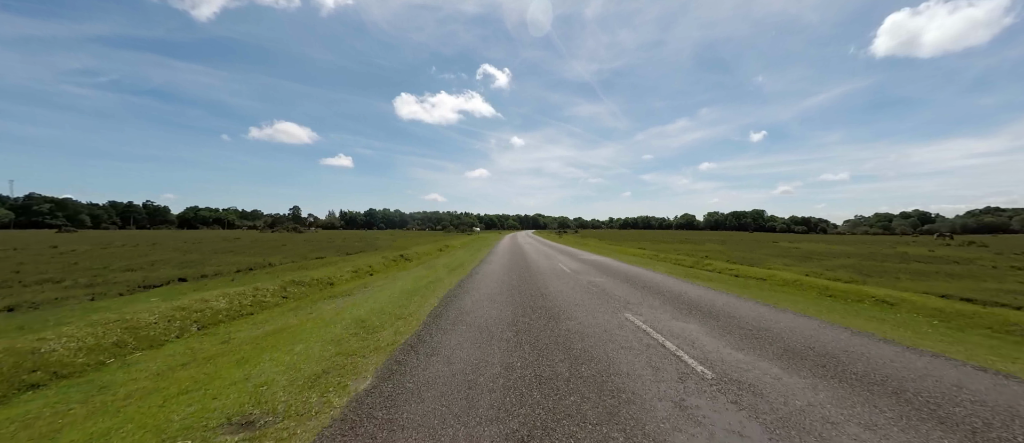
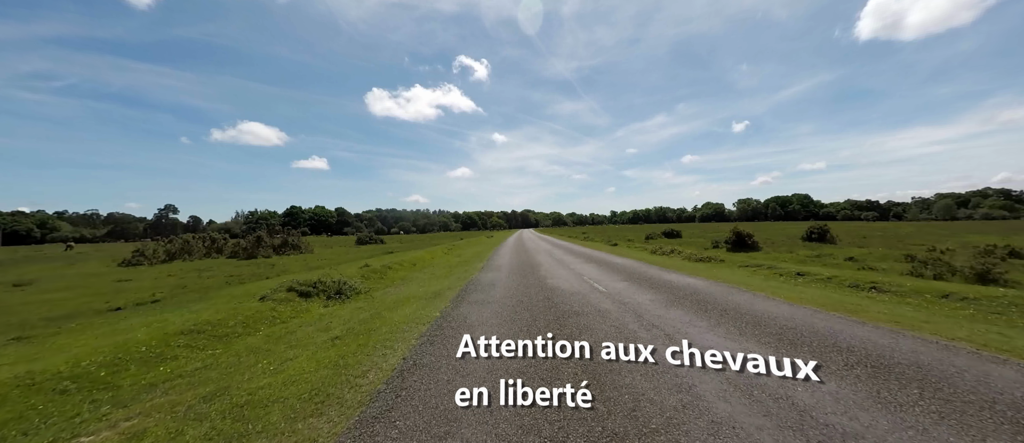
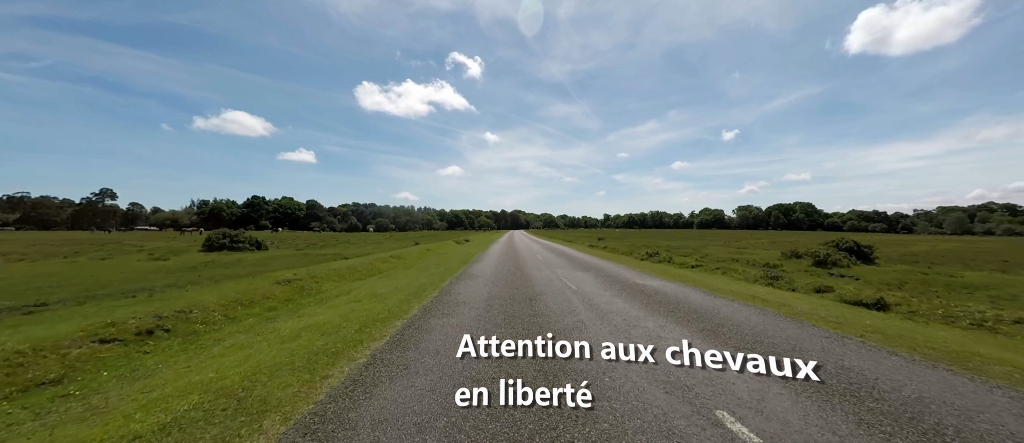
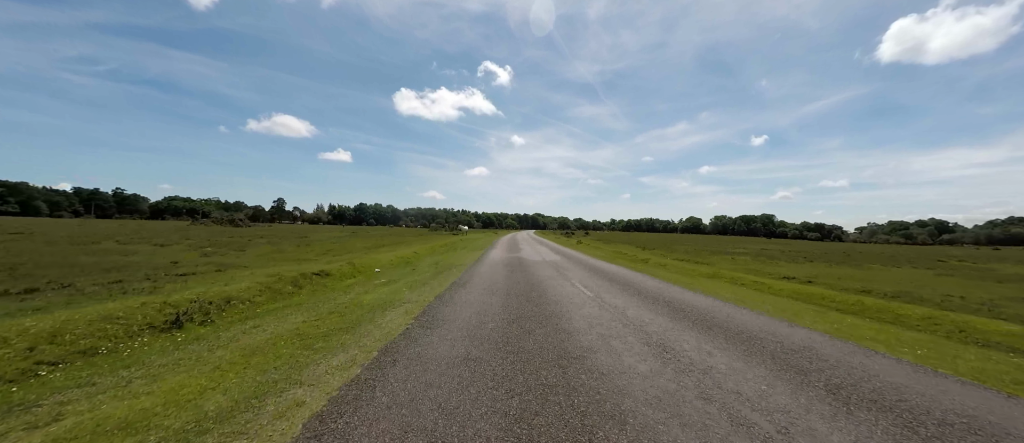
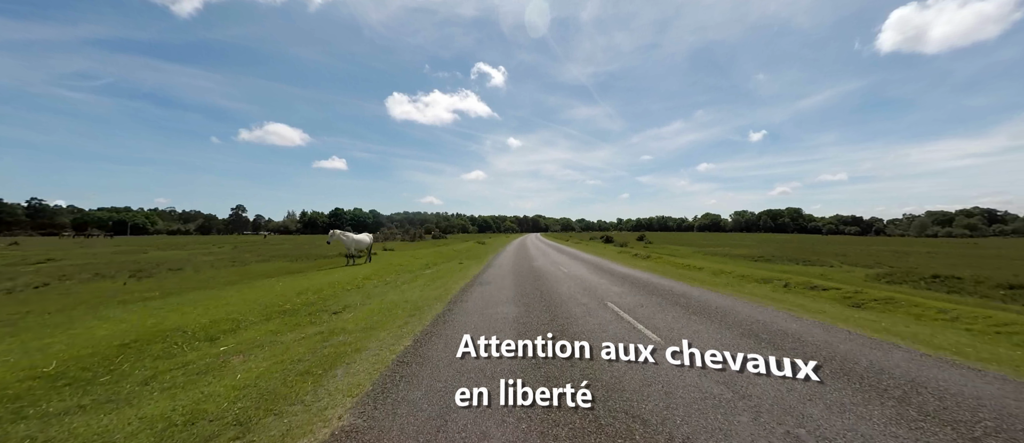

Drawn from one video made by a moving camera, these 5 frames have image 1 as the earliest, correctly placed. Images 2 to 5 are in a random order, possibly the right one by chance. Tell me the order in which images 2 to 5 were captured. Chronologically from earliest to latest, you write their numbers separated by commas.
4, 5, 2, 3
